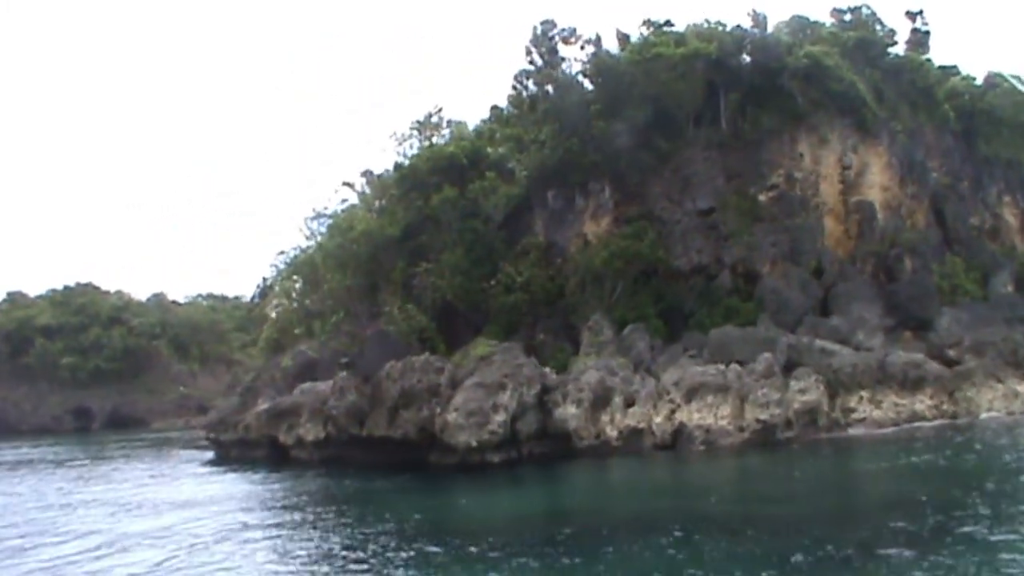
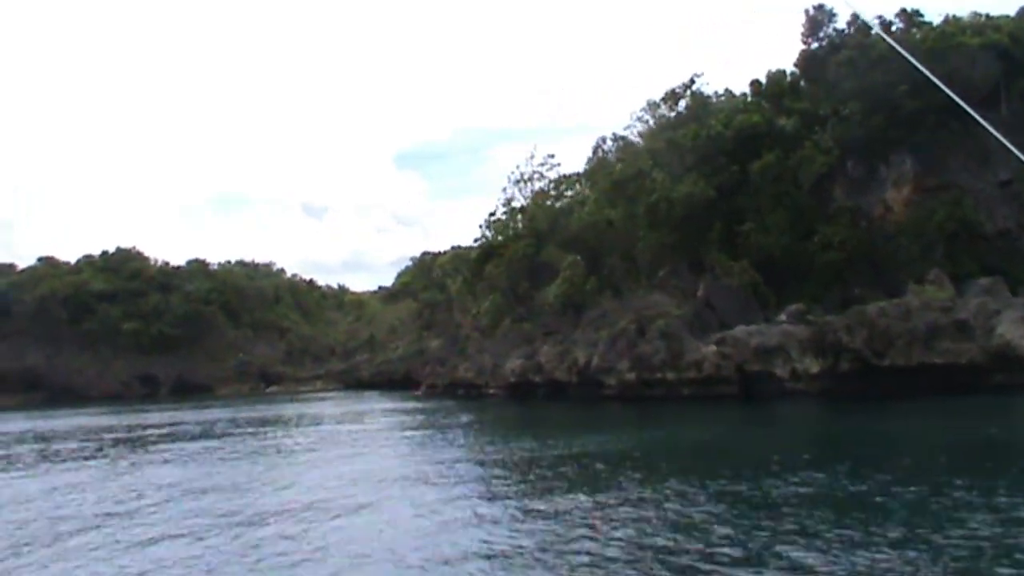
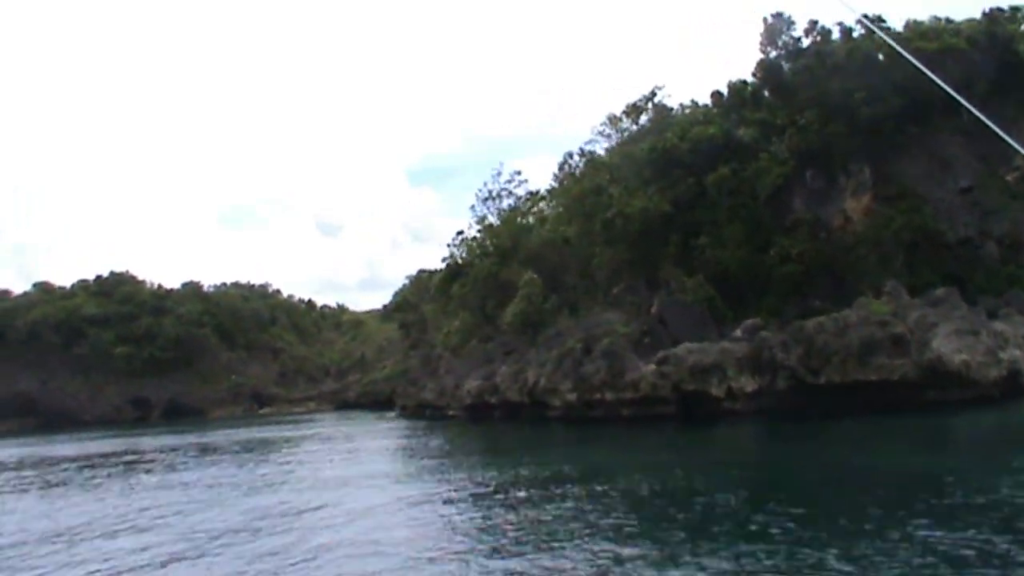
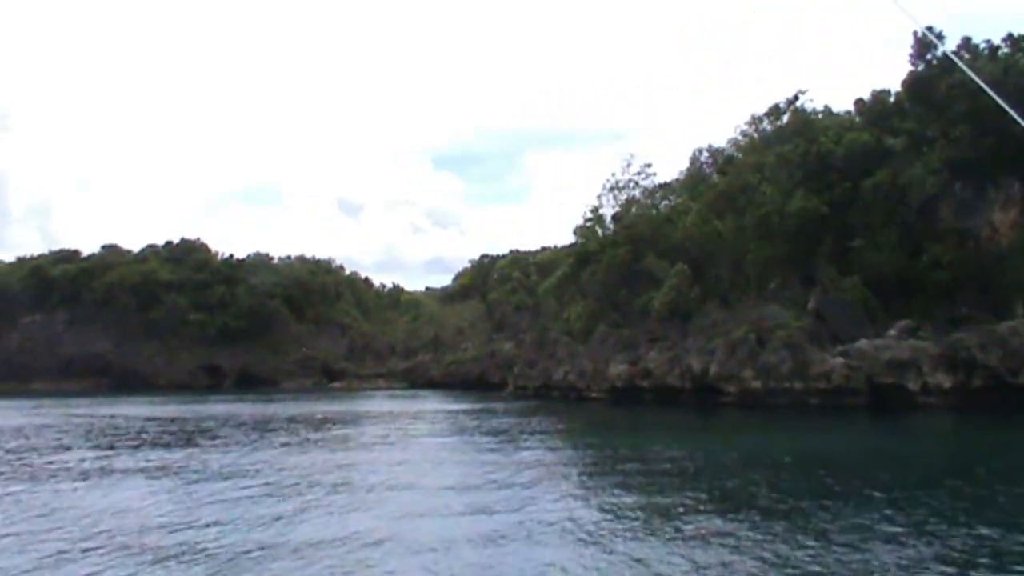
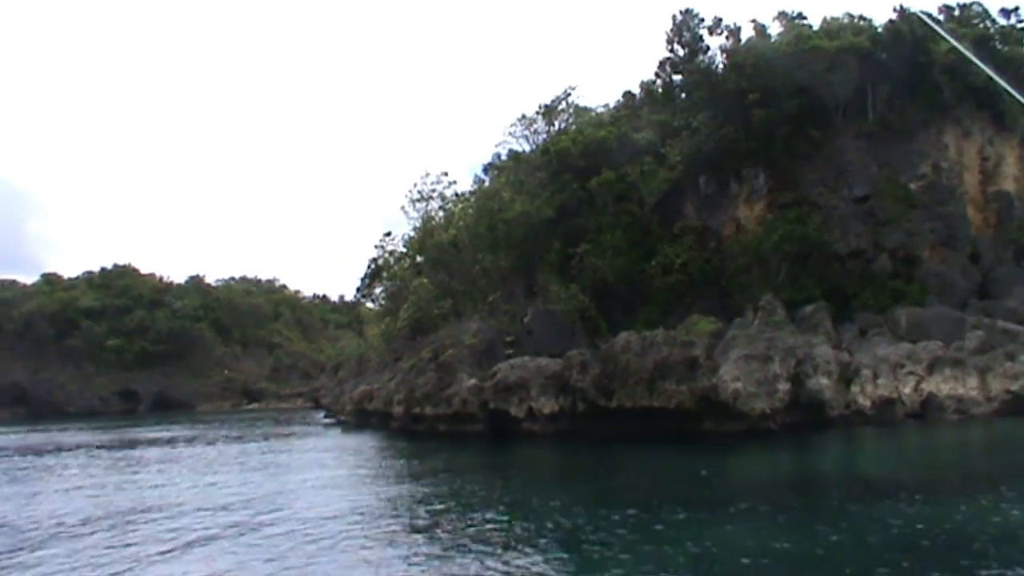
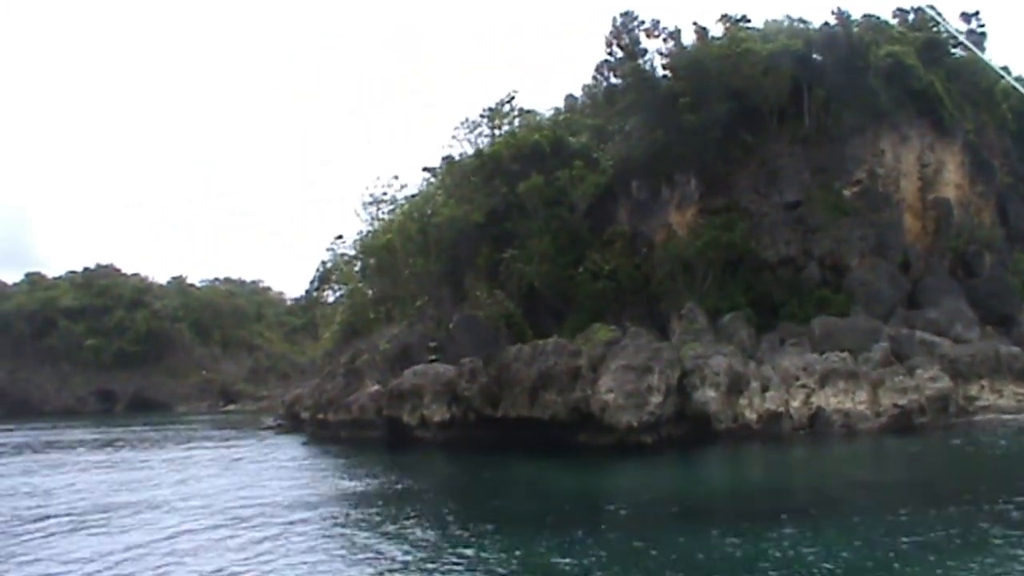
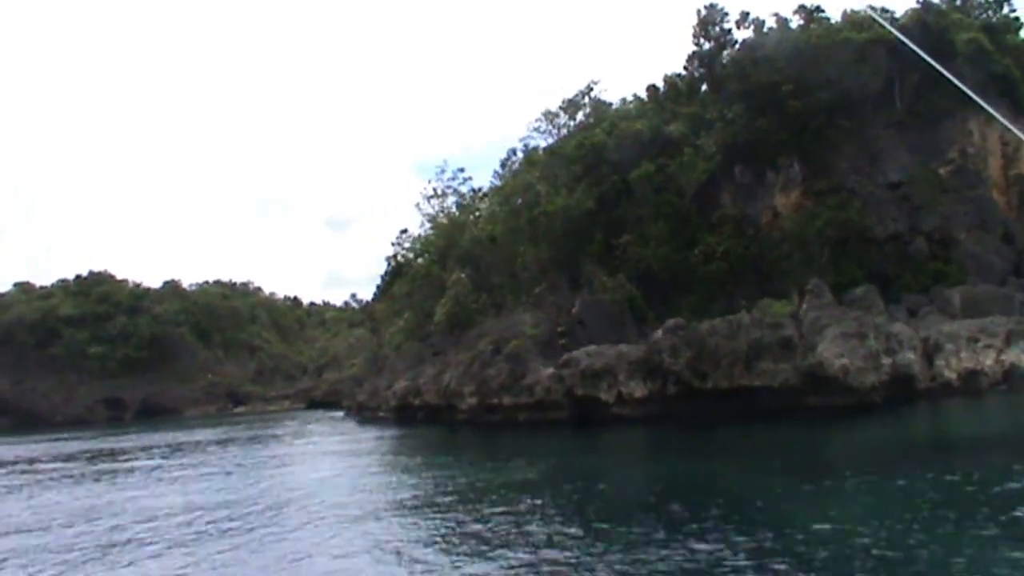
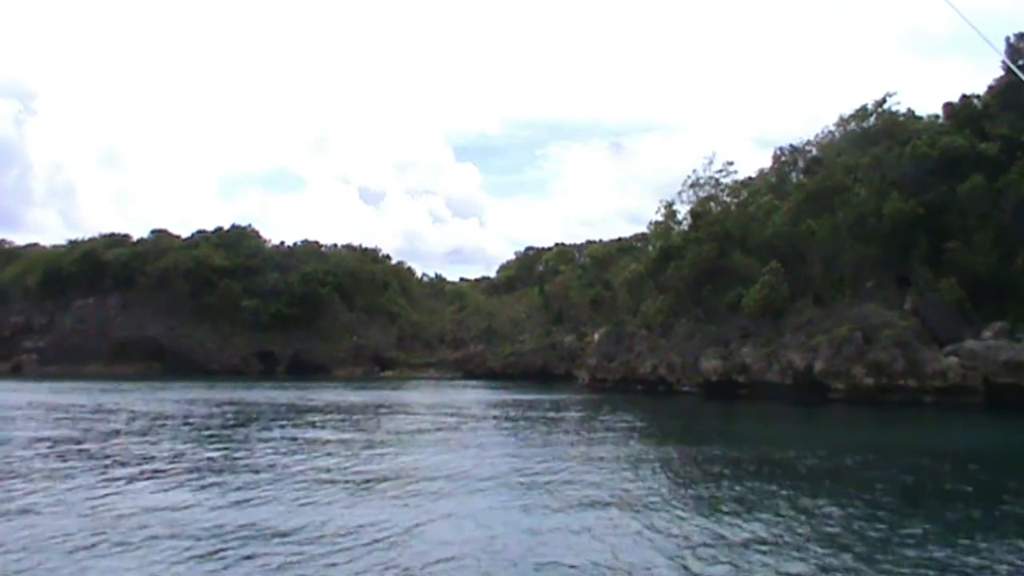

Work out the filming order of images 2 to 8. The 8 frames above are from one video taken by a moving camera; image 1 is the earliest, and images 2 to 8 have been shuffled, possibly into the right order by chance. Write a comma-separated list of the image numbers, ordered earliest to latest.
6, 5, 7, 3, 2, 4, 8
